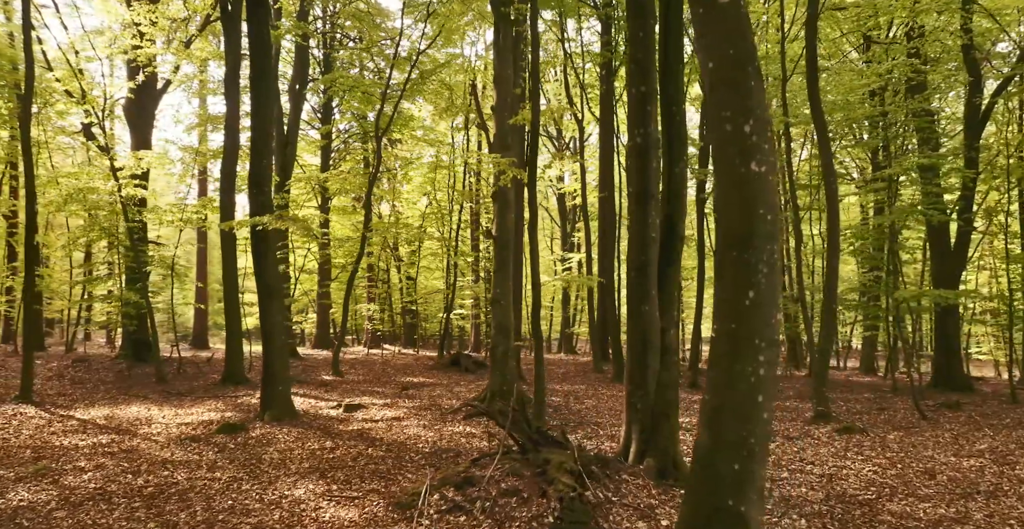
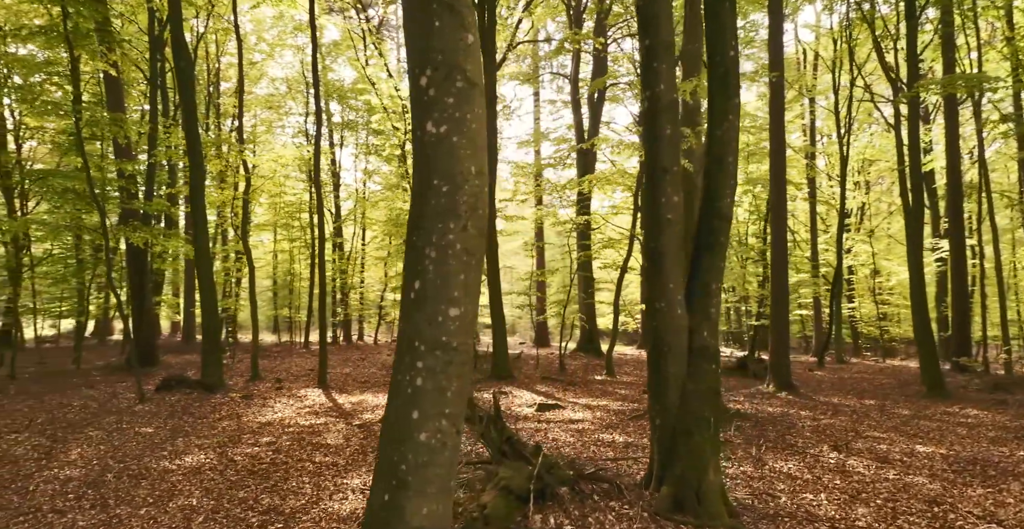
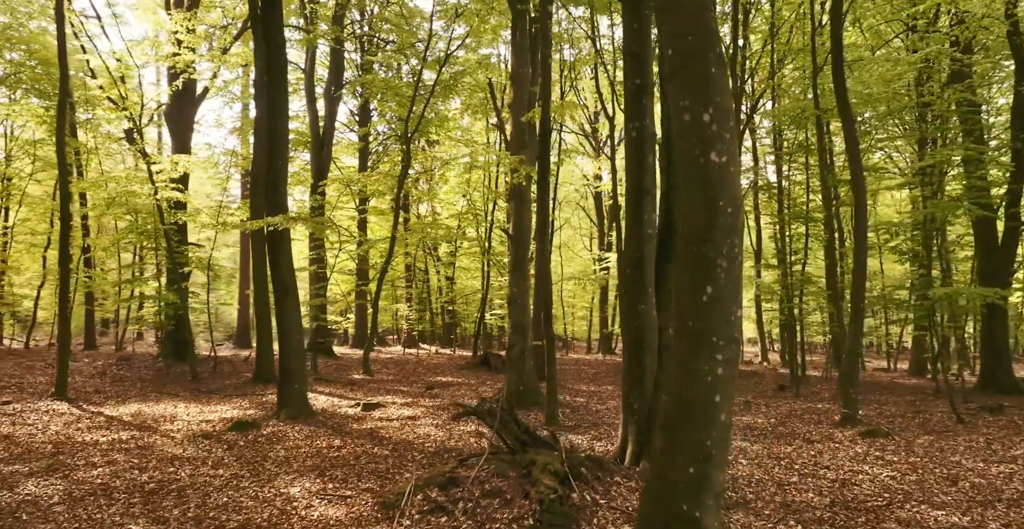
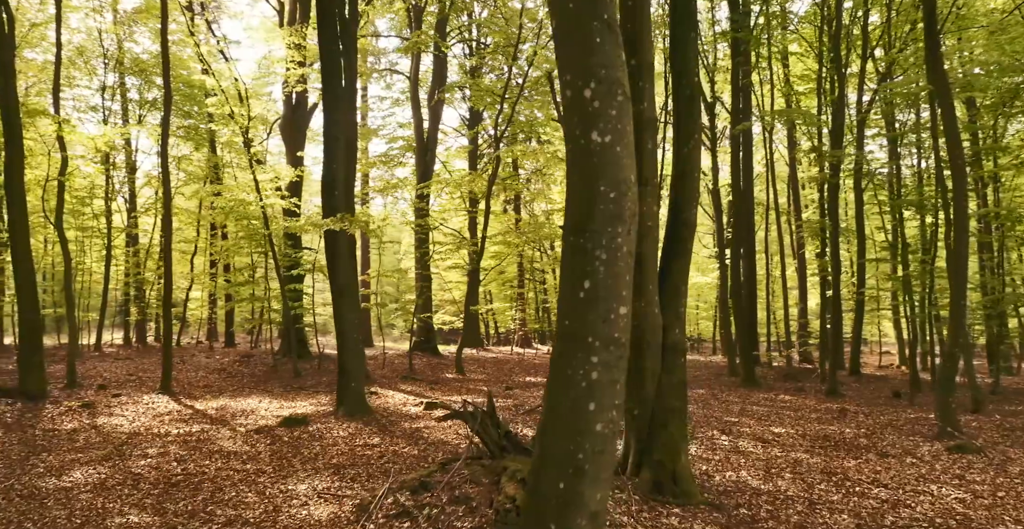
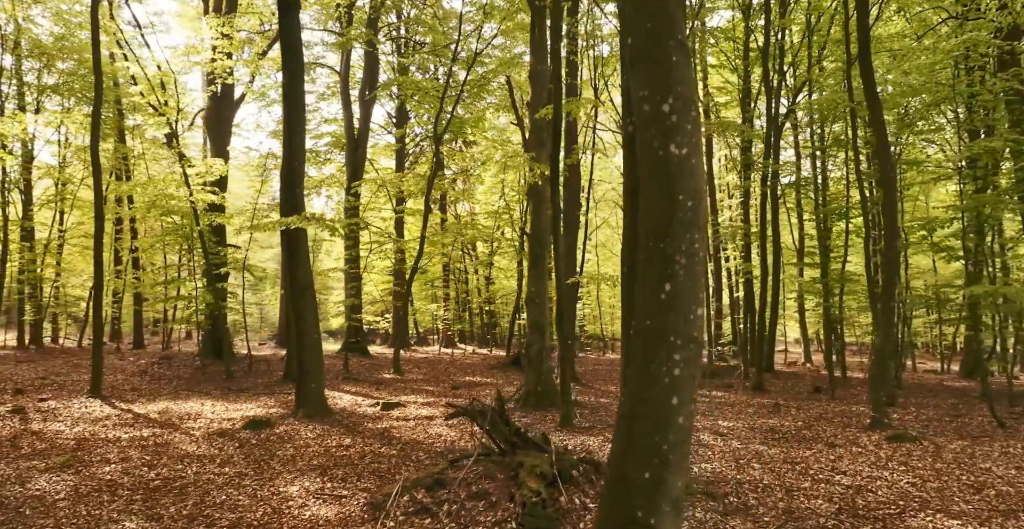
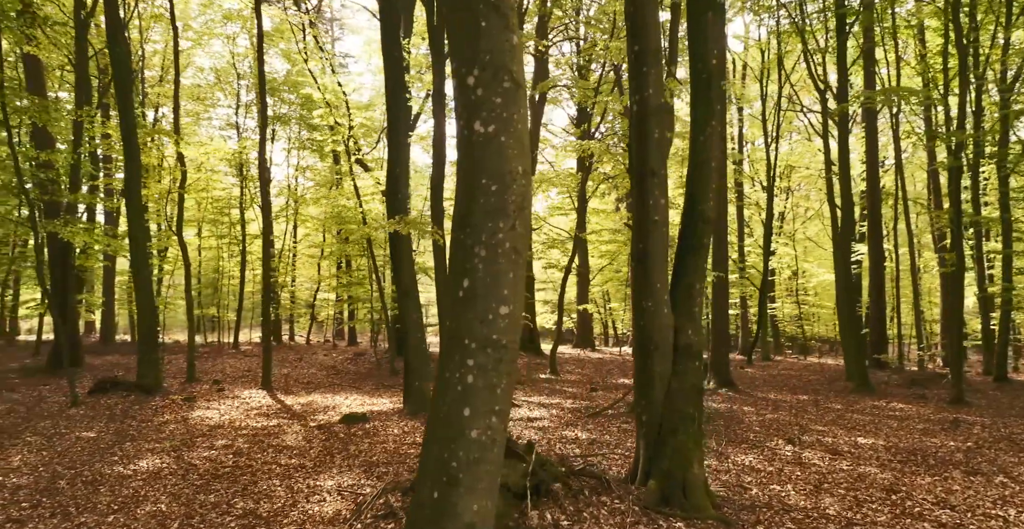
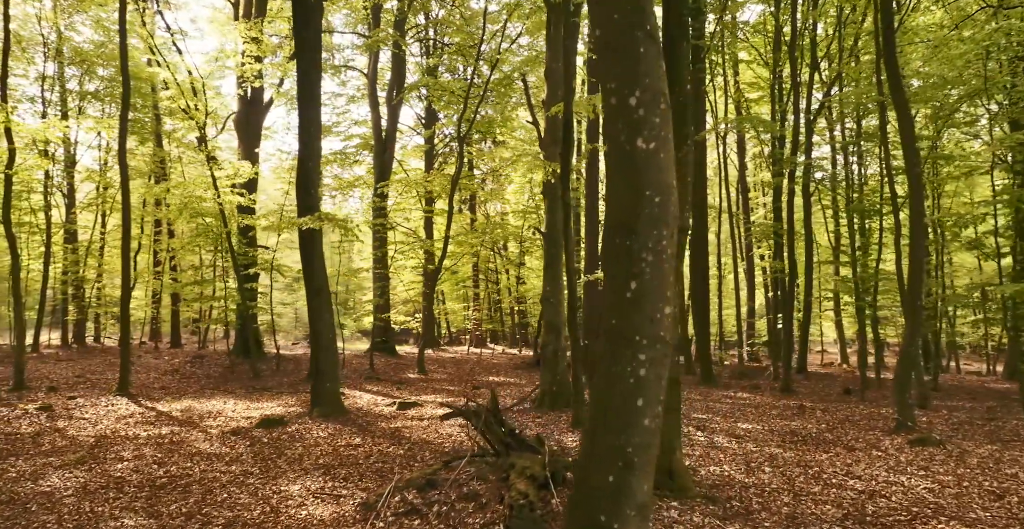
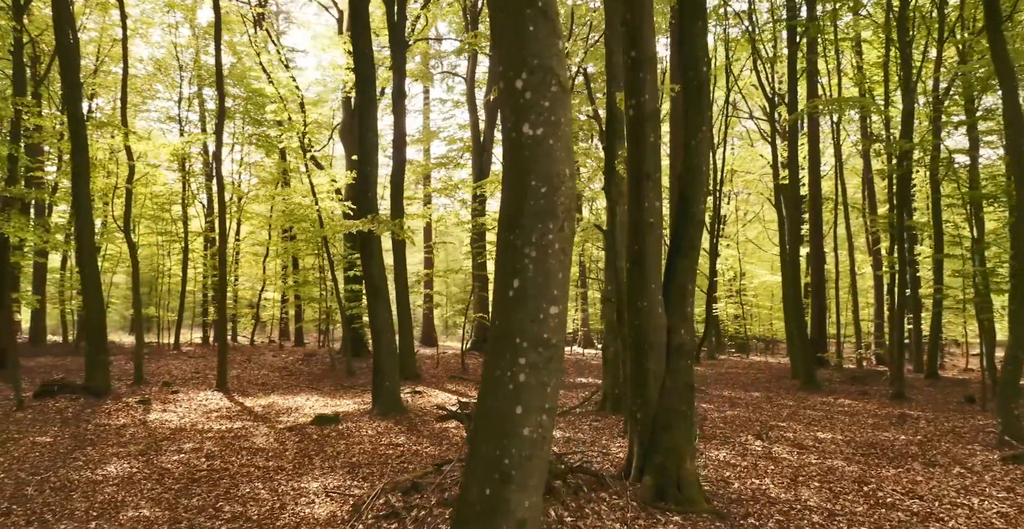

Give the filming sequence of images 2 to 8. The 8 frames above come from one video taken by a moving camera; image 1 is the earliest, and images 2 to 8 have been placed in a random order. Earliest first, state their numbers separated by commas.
3, 5, 7, 4, 8, 6, 2
